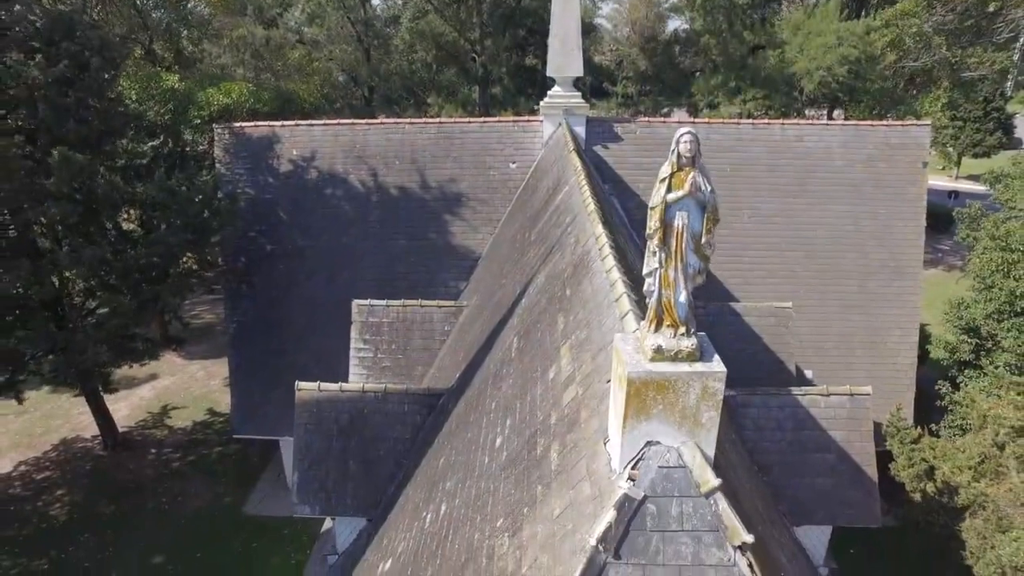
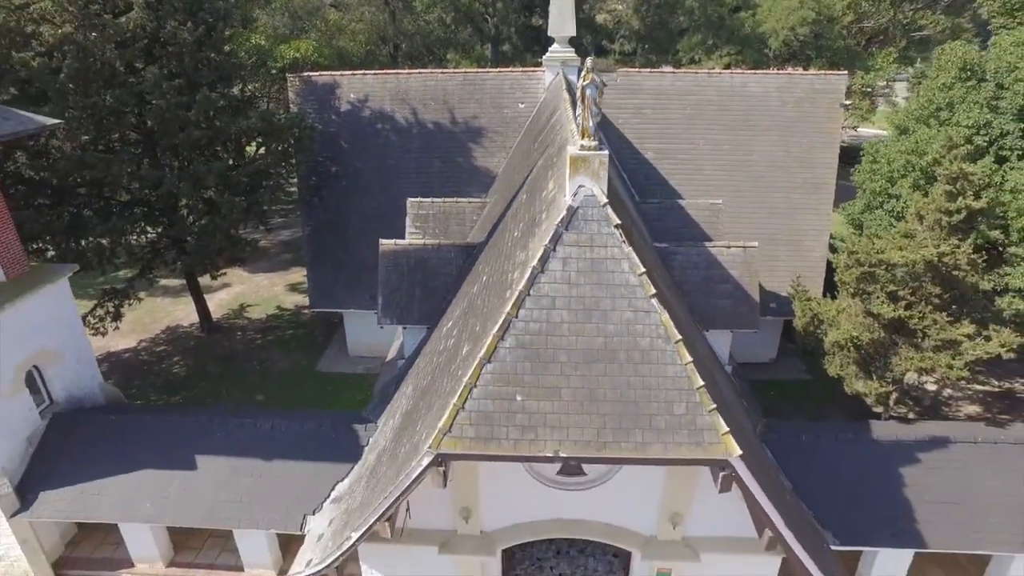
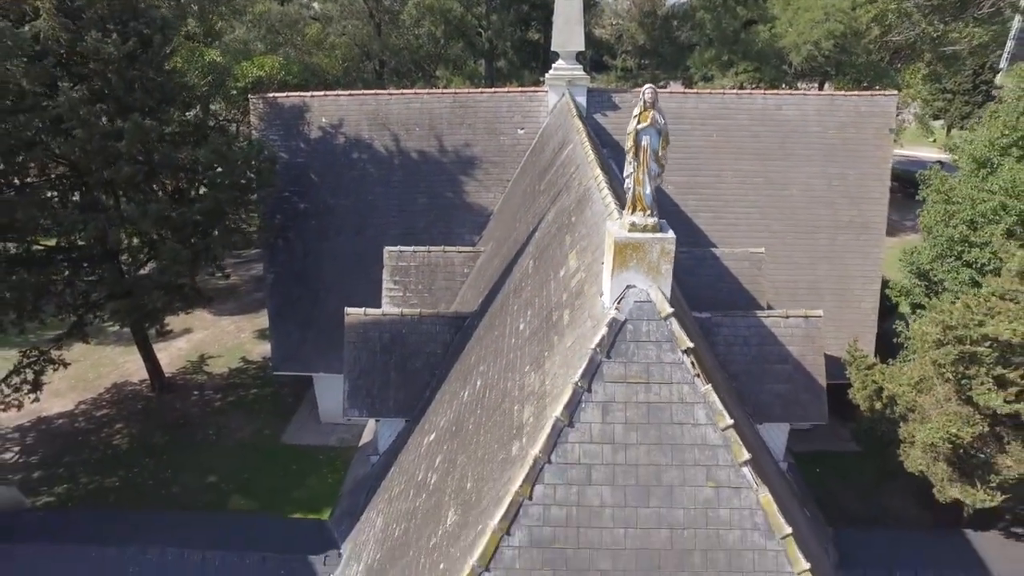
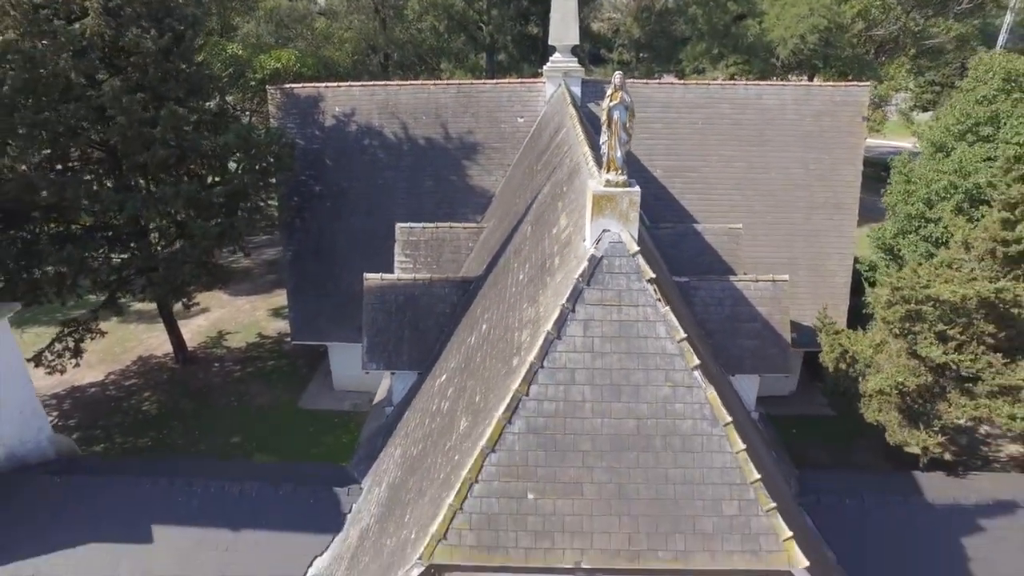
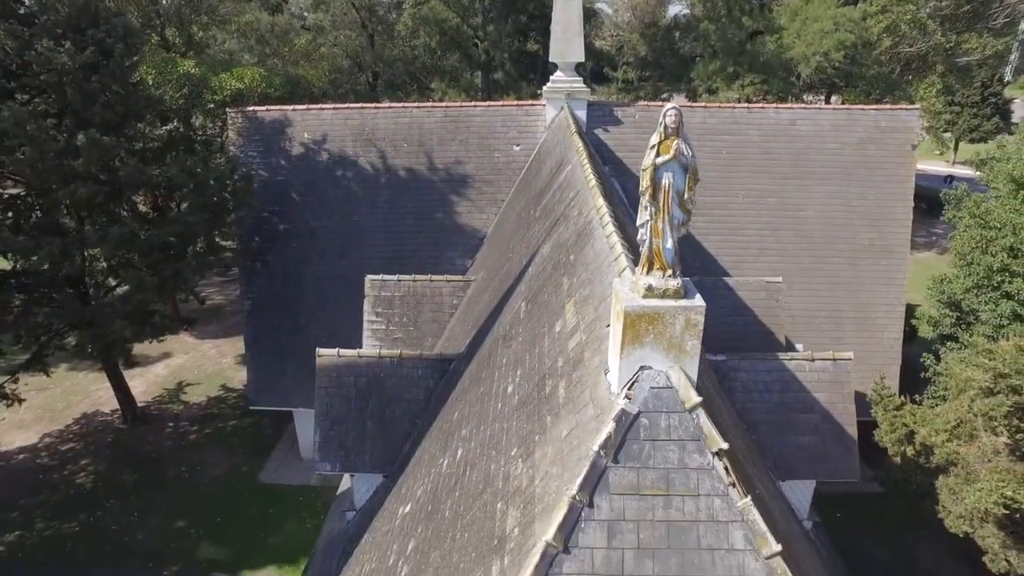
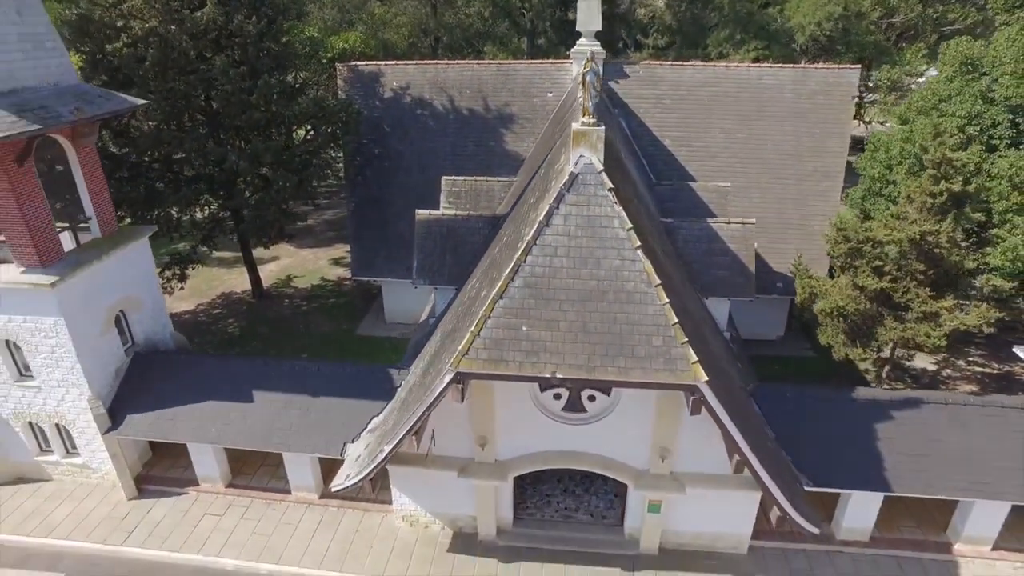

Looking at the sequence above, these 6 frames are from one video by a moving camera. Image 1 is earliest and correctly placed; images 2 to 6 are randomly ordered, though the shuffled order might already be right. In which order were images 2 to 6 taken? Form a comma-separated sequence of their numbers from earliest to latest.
5, 3, 4, 2, 6
